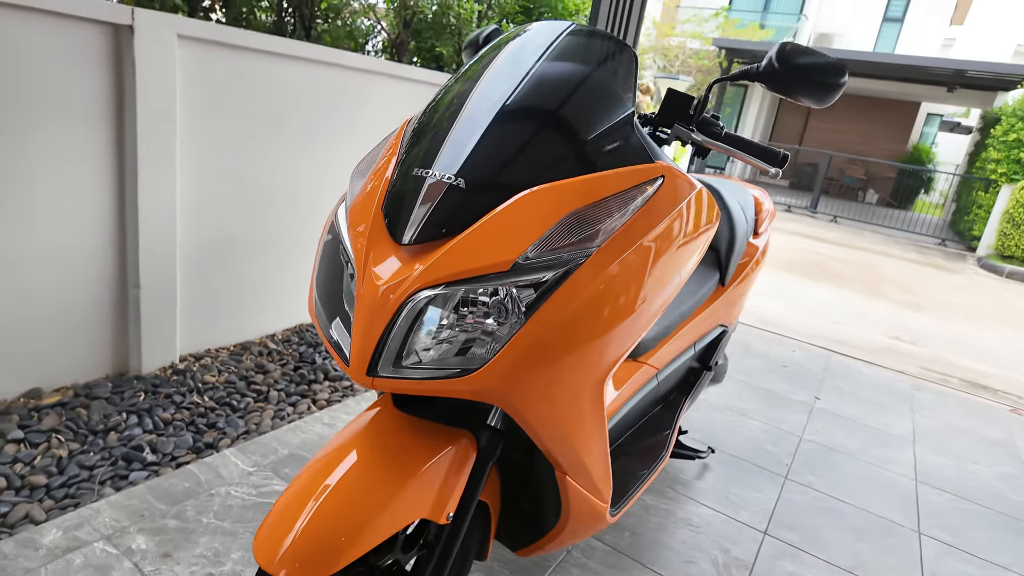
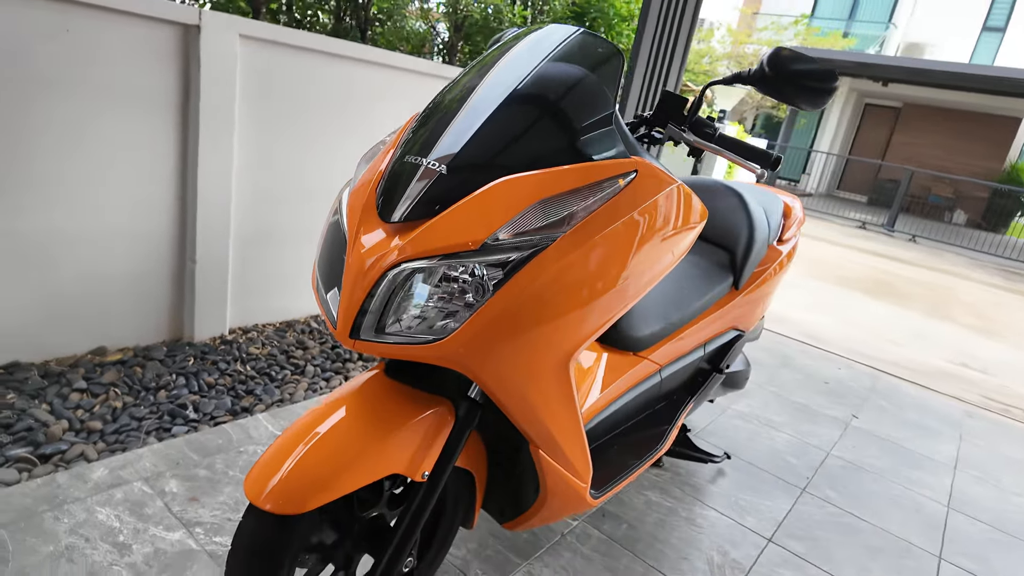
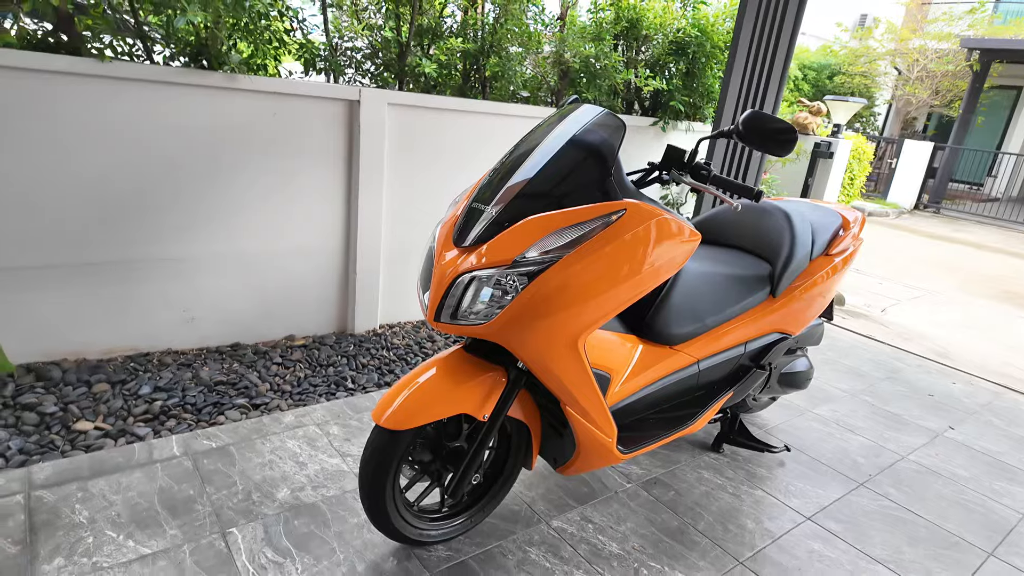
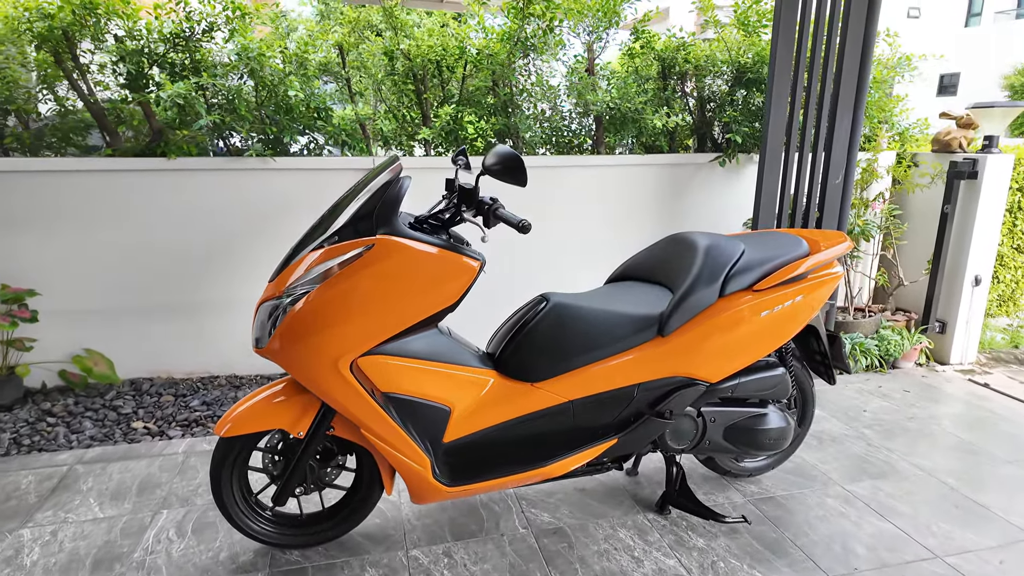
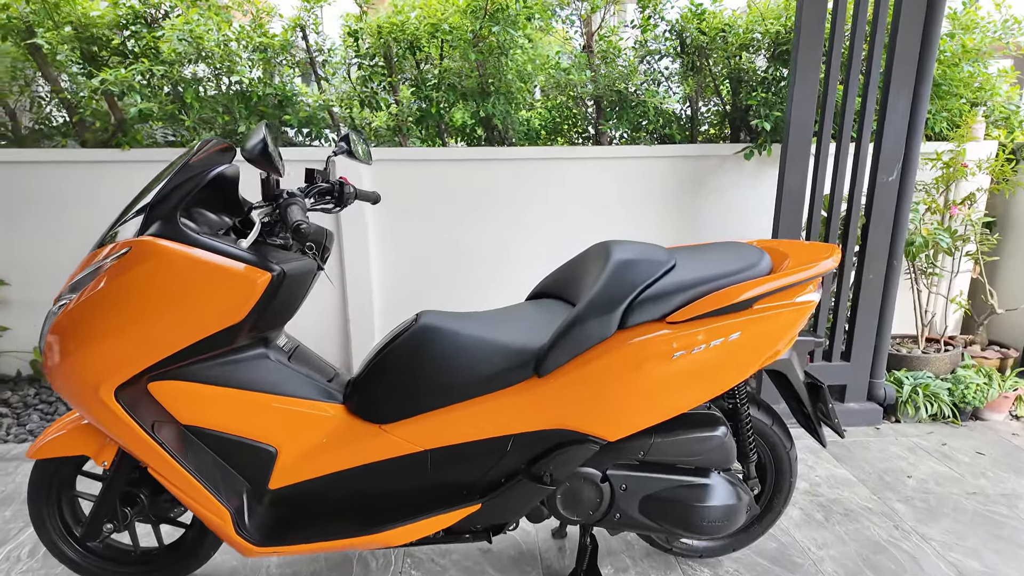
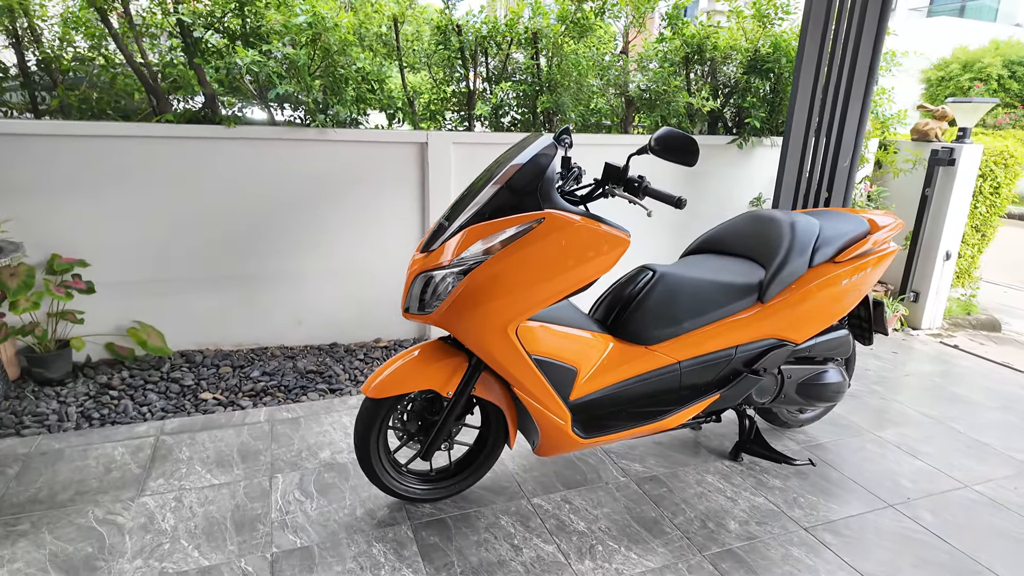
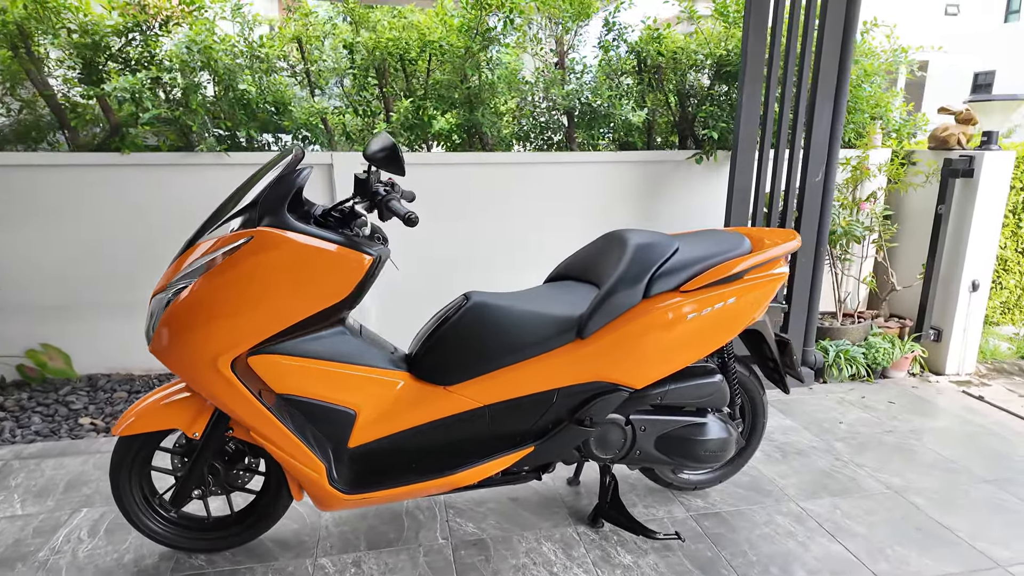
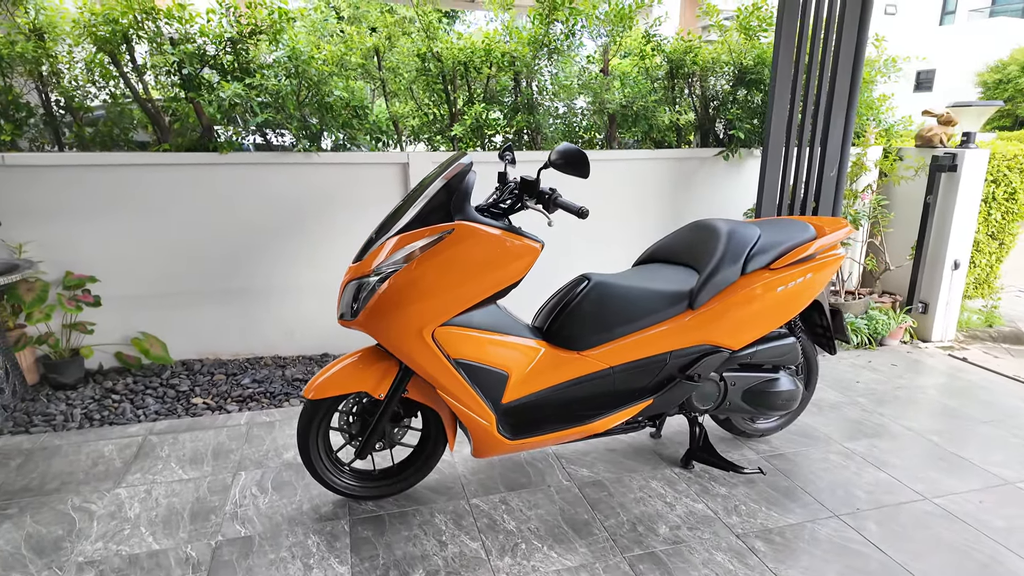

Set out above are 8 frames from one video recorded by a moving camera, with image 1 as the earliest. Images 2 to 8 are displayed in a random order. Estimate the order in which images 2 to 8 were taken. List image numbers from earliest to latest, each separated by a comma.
2, 3, 6, 8, 4, 7, 5
